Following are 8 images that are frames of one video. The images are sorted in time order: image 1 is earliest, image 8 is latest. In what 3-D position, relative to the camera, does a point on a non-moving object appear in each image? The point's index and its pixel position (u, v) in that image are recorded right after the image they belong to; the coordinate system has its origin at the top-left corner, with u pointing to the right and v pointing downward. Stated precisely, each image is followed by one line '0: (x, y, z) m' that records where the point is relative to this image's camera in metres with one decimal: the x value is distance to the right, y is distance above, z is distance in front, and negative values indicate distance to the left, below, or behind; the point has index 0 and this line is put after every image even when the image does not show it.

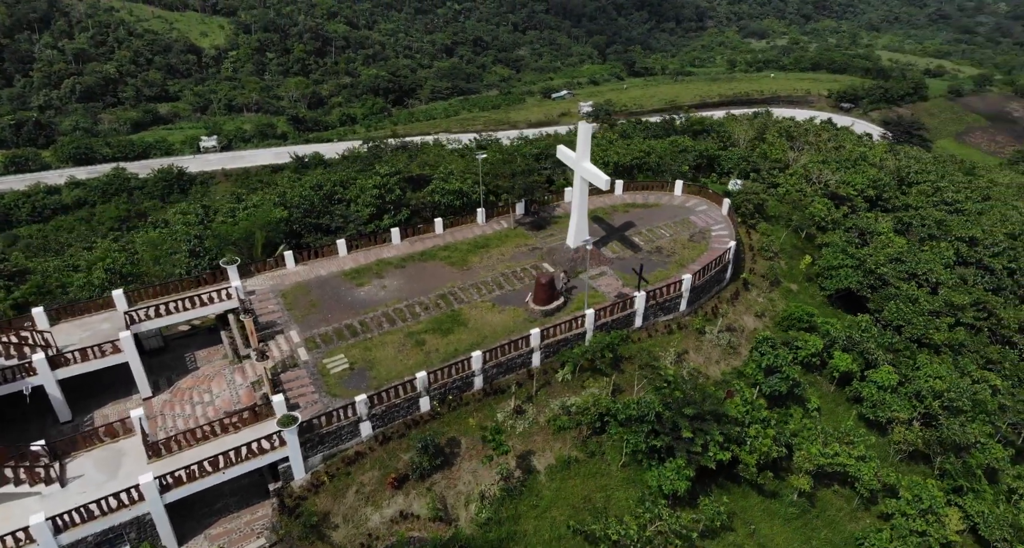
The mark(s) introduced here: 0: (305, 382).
0: (-5.2, -2.7, +15.2) m
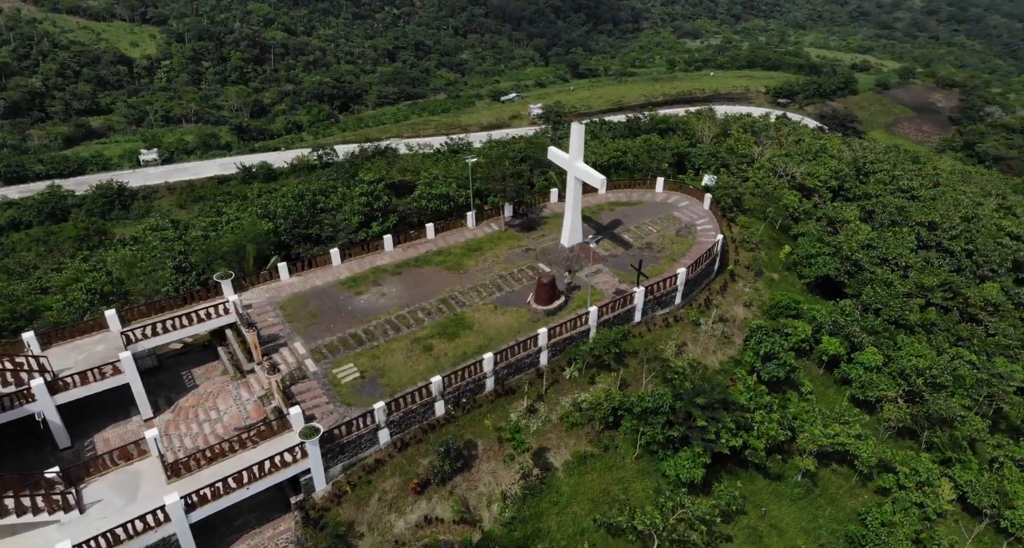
0: (-4.9, -3.0, +15.0) m
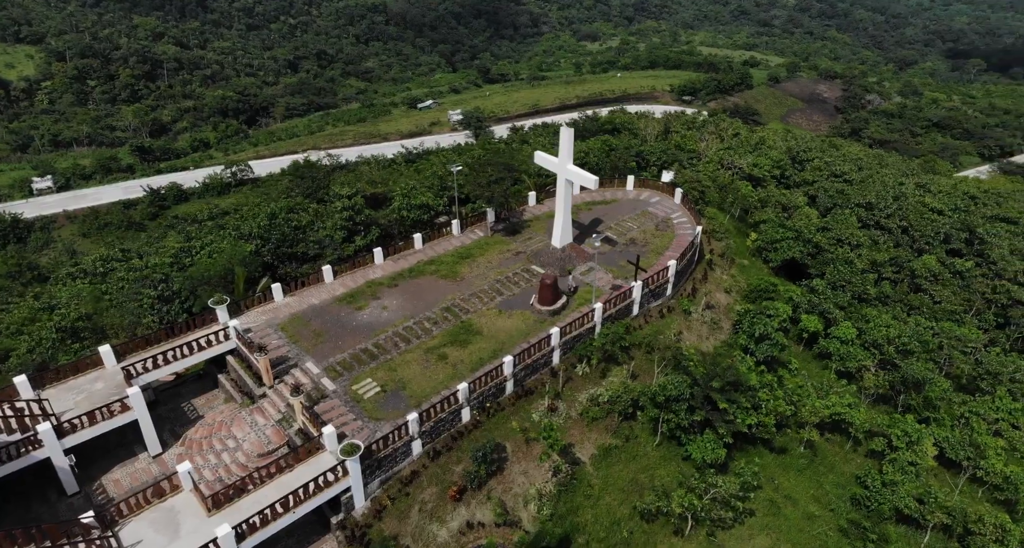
0: (-4.2, -3.4, +14.7) m
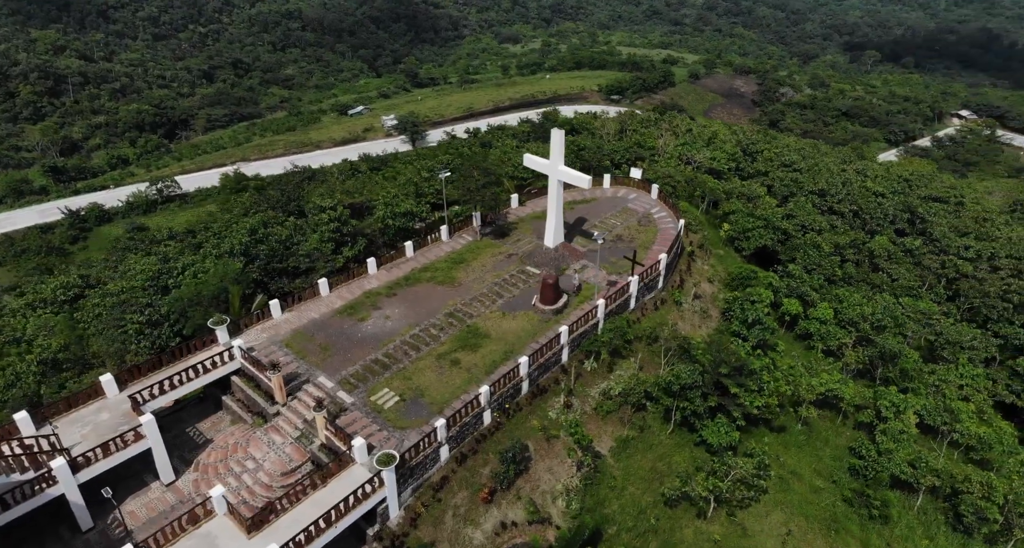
0: (-3.6, -3.6, +14.6) m
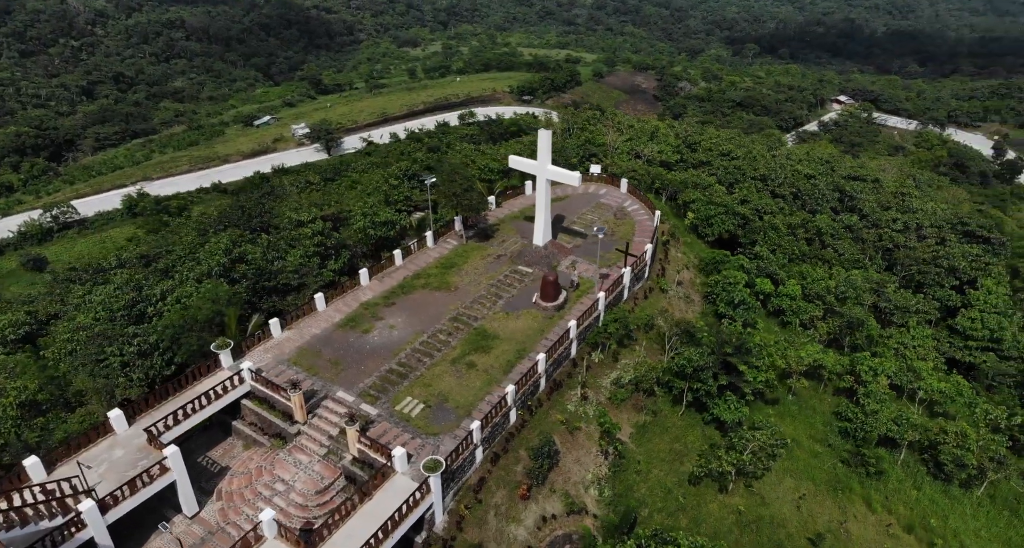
0: (-2.9, -3.9, +14.6) m
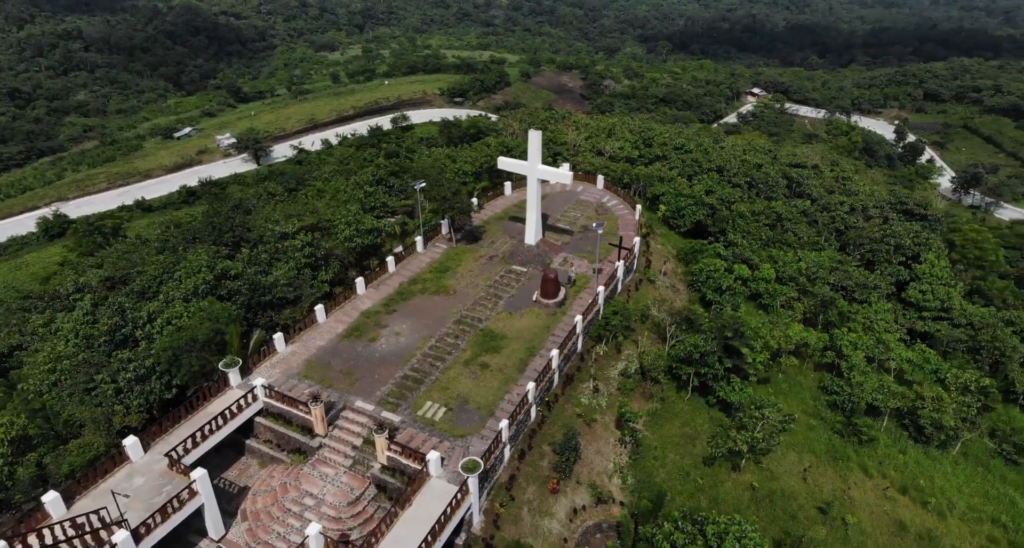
0: (-2.2, -4.0, +14.6) m
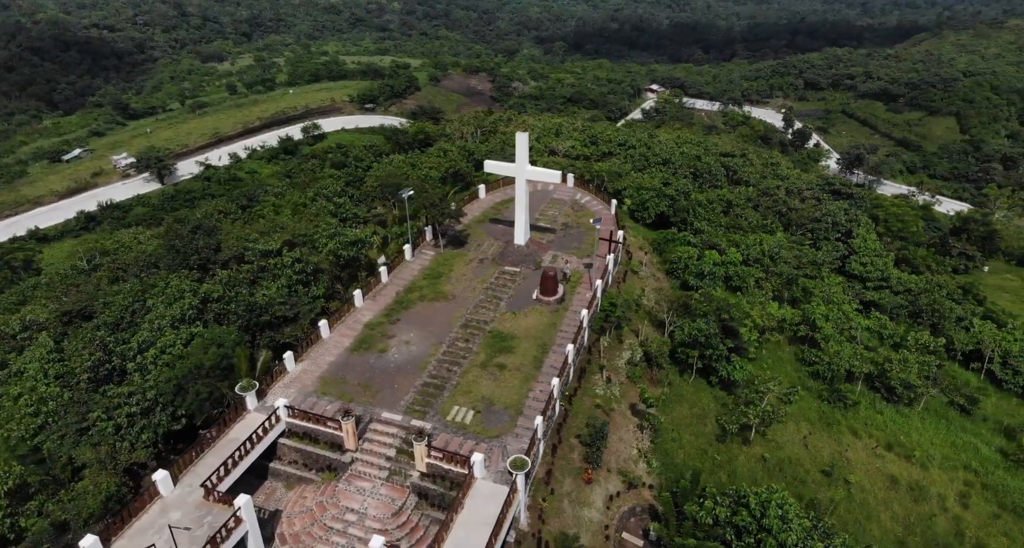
0: (-1.4, -4.2, +14.8) m
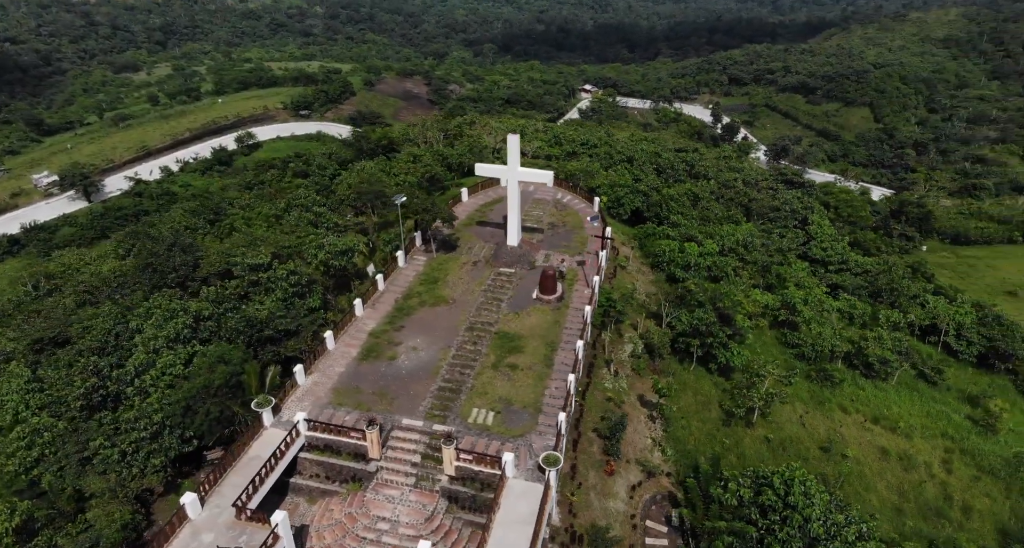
0: (-0.7, -4.3, +15.0) m
